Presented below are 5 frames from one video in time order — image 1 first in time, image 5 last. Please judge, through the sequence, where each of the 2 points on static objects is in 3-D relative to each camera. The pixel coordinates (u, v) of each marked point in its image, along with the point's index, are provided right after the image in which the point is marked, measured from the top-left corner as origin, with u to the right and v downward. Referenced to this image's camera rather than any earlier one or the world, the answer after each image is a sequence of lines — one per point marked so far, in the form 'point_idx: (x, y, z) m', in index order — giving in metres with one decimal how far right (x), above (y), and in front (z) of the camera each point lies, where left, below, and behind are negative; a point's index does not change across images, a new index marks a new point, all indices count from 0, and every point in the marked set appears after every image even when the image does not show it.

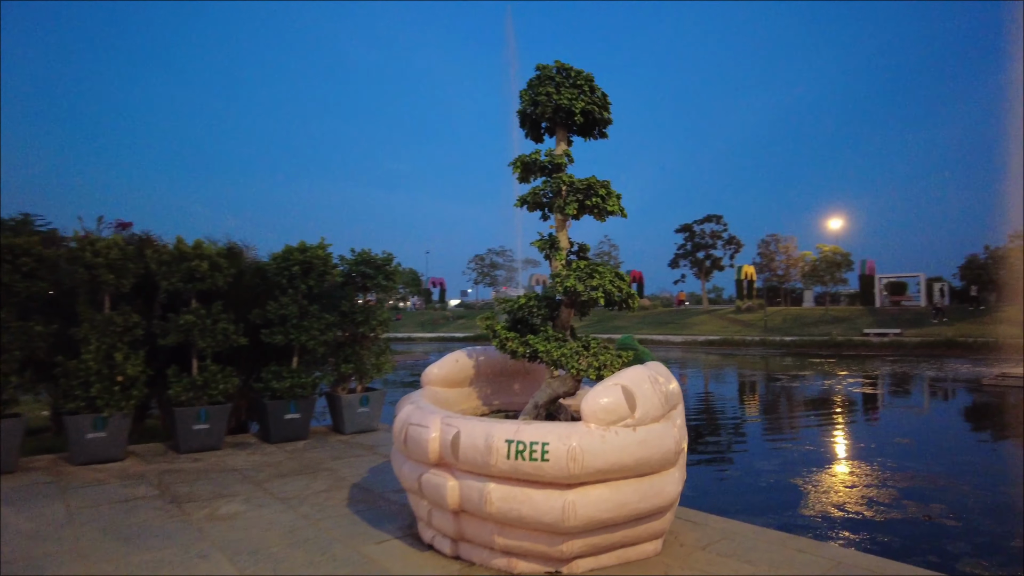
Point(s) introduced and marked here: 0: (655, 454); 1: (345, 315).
0: (+0.8, -1.0, +4.1) m
1: (-2.2, -0.4, +9.1) m
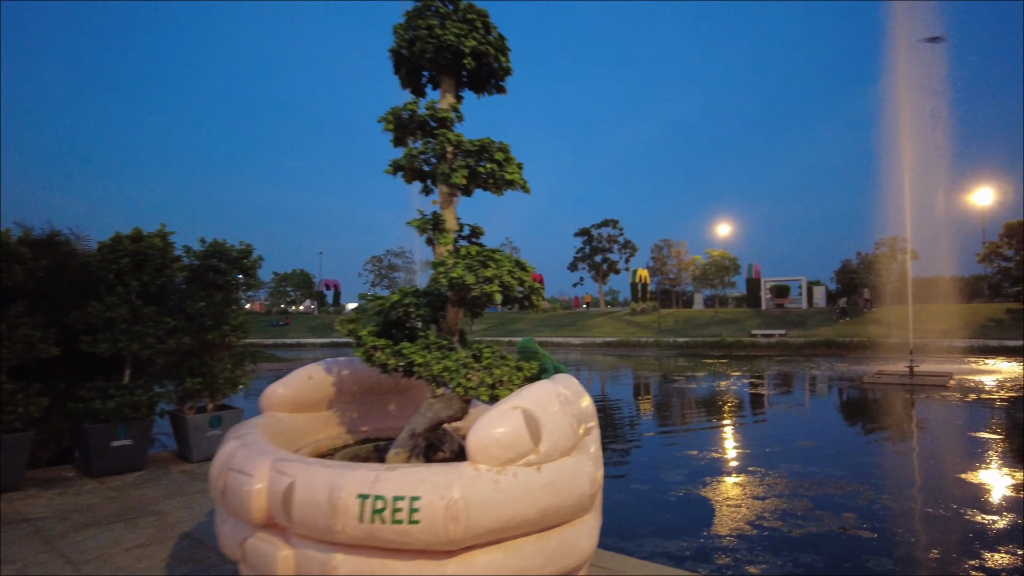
0: (+0.2, -1.0, +3.0) m
1: (-3.5, -0.3, +7.5) m
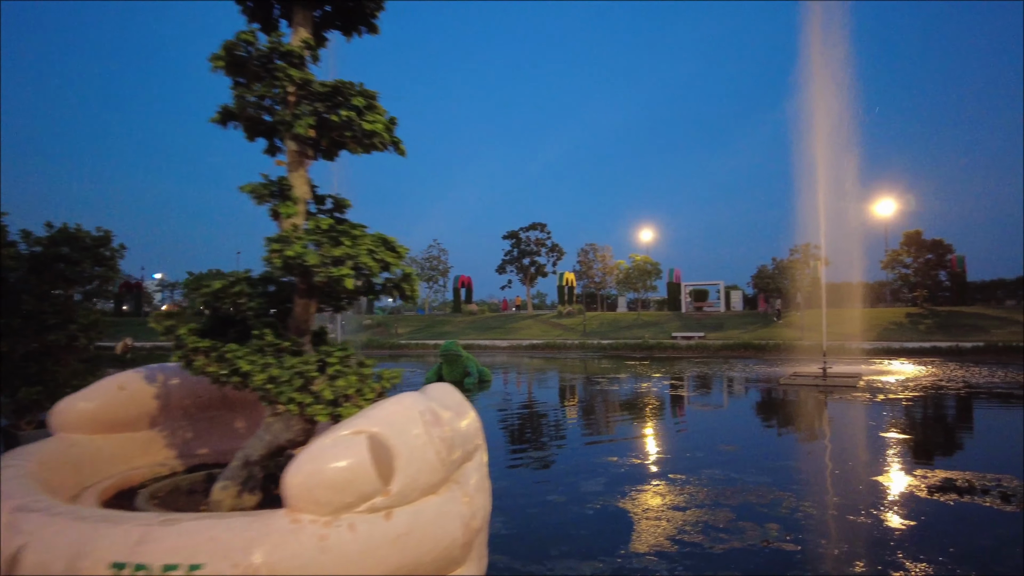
0: (-0.3, -0.9, +2.3) m
1: (-4.5, -0.3, +6.3) m
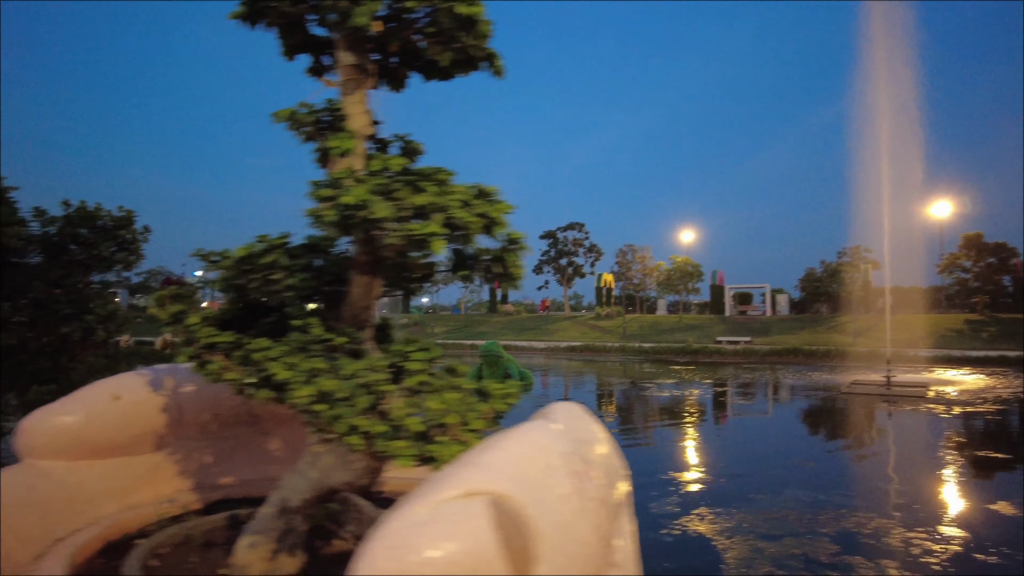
0: (+0.1, -0.8, +1.3) m
1: (-3.9, -0.1, +5.6) m
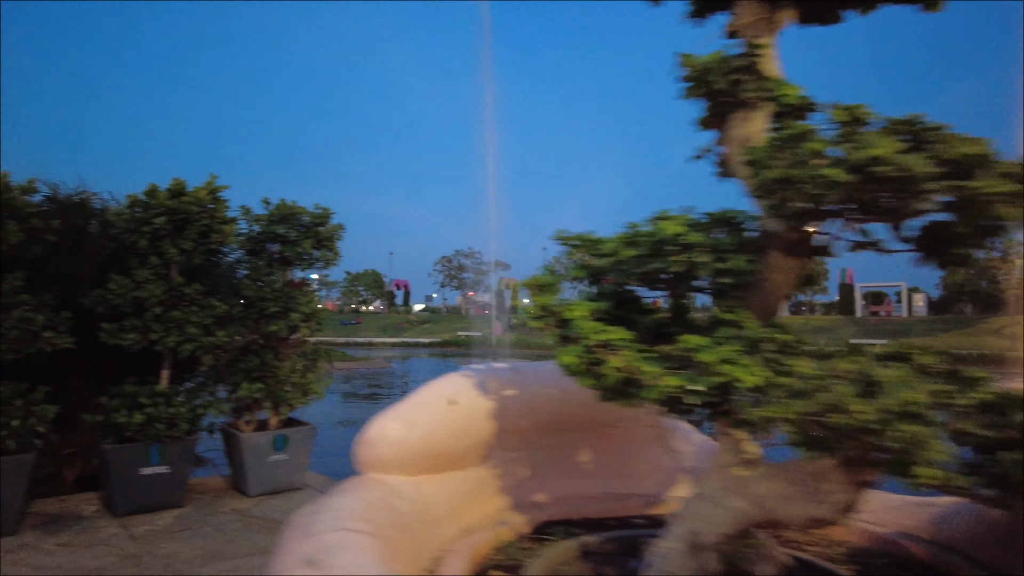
0: (+1.2, -0.8, +0.8) m
1: (-2.2, -0.1, +5.6) m
